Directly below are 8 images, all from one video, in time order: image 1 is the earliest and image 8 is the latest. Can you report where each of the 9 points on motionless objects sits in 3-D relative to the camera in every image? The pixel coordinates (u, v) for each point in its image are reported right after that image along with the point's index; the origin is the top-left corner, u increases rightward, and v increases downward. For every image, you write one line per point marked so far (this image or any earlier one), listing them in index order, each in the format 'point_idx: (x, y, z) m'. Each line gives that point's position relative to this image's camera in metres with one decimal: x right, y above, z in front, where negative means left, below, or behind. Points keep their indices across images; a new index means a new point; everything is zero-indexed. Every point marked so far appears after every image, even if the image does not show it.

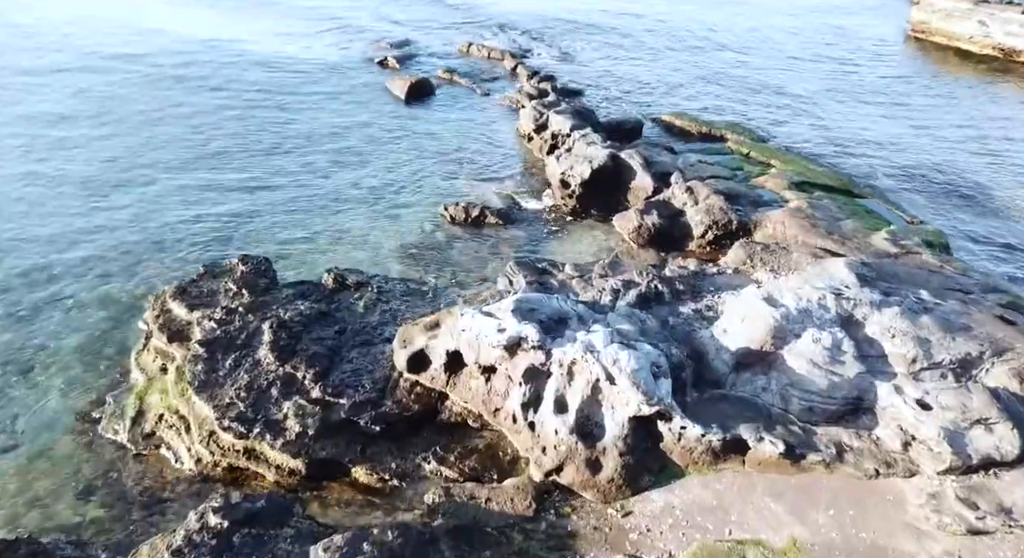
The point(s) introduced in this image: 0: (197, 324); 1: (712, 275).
0: (-6.3, -0.9, +15.9) m
1: (+4.6, +0.1, +17.9) m
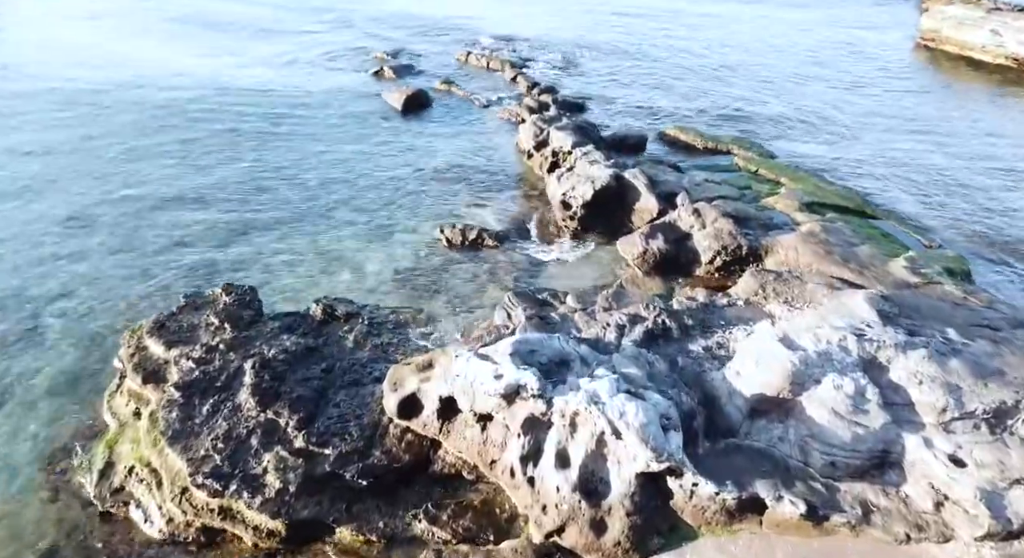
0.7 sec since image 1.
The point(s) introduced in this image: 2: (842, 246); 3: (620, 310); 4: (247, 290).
0: (-6.4, -1.6, +14.9) m
1: (+4.5, -0.6, +16.9) m
2: (+8.1, +0.8, +19.4) m
3: (+2.2, -0.7, +16.2) m
4: (-6.0, -0.2, +17.9) m
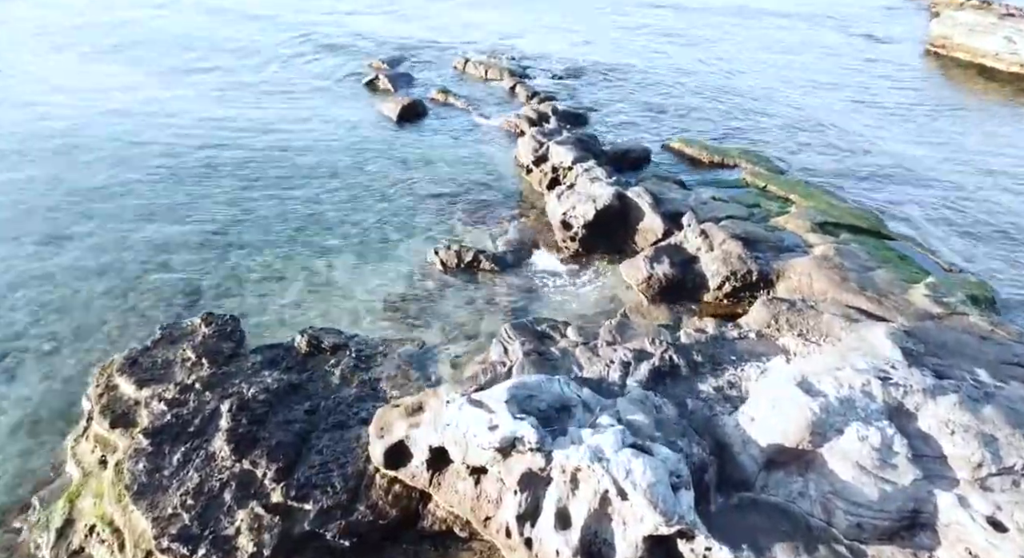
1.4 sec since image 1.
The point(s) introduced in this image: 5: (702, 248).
0: (-6.4, -2.2, +13.8) m
1: (+4.5, -1.2, +15.9) m
2: (+8.0, +0.2, +18.3) m
3: (+2.2, -1.3, +15.2) m
4: (-6.0, -0.9, +16.9) m
5: (+4.7, +0.8, +19.7) m
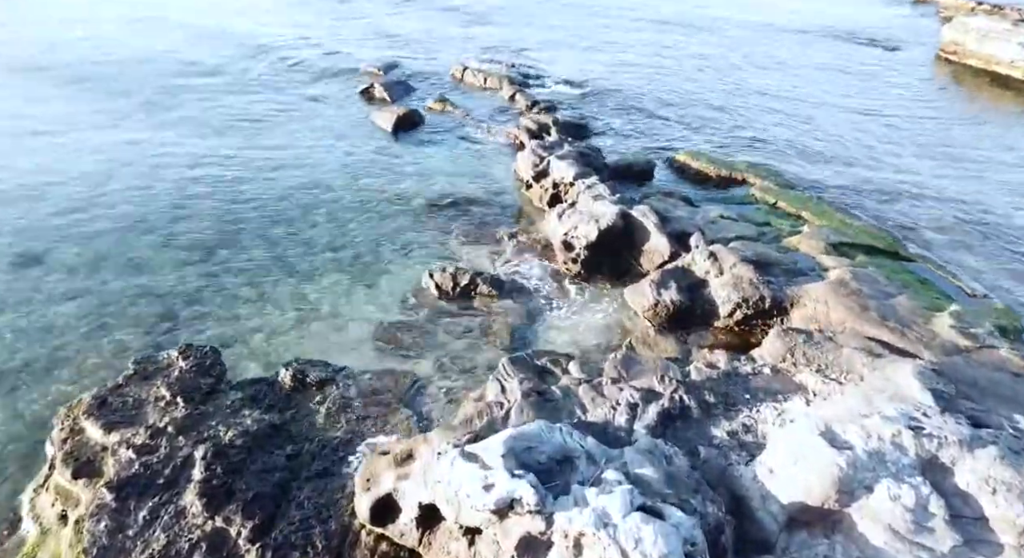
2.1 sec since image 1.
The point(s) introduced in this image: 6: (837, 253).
0: (-6.5, -2.8, +12.8) m
1: (+4.4, -1.8, +14.8) m
2: (+8.0, -0.4, +17.3) m
3: (+2.1, -1.9, +14.1) m
4: (-6.1, -1.5, +15.8) m
5: (+4.7, +0.2, +18.6) m
6: (+8.2, +0.7, +20.0) m
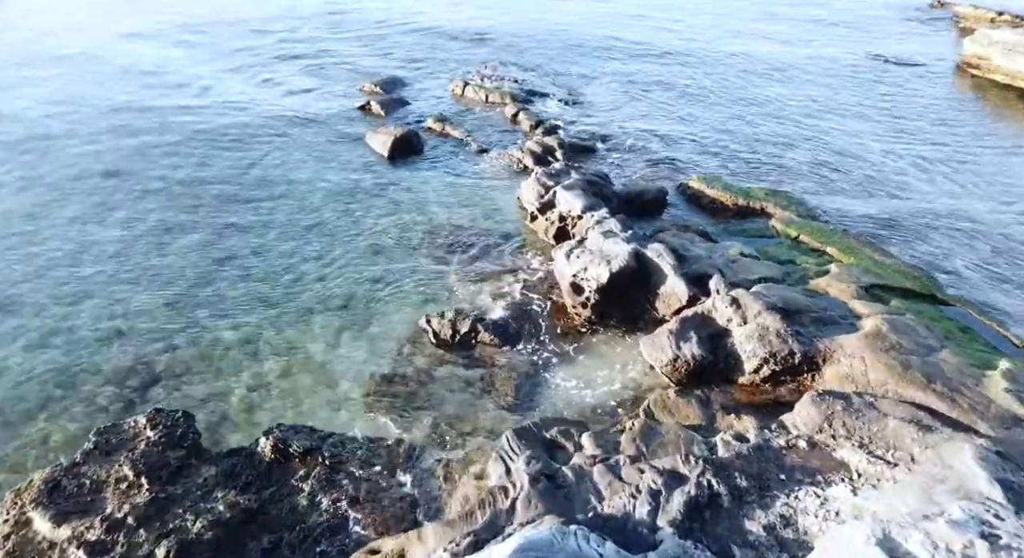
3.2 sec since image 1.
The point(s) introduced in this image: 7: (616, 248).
0: (-6.4, -3.9, +11.2) m
1: (+4.5, -2.9, +13.2) m
2: (+8.1, -1.5, +15.6) m
3: (+2.2, -2.9, +12.5) m
4: (-6.0, -2.5, +14.2) m
5: (+4.8, -0.9, +17.0) m
6: (+8.3, -0.4, +18.4) m
7: (+2.5, +0.8, +19.3) m
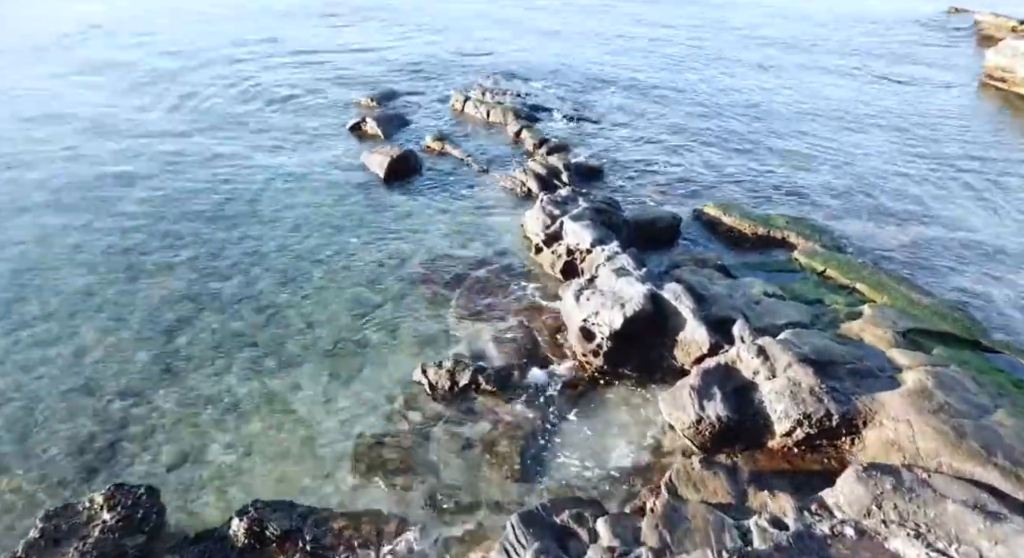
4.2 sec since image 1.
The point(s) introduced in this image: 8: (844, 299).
0: (-6.3, -4.8, +9.5) m
1: (+4.6, -3.8, +11.5) m
2: (+8.2, -2.4, +14.0) m
3: (+2.3, -3.9, +10.9) m
4: (-5.9, -3.5, +12.6) m
5: (+4.9, -1.9, +15.4) m
6: (+8.4, -1.4, +16.7) m
7: (+2.6, -0.2, +17.6) m
8: (+8.0, -0.5, +19.0) m
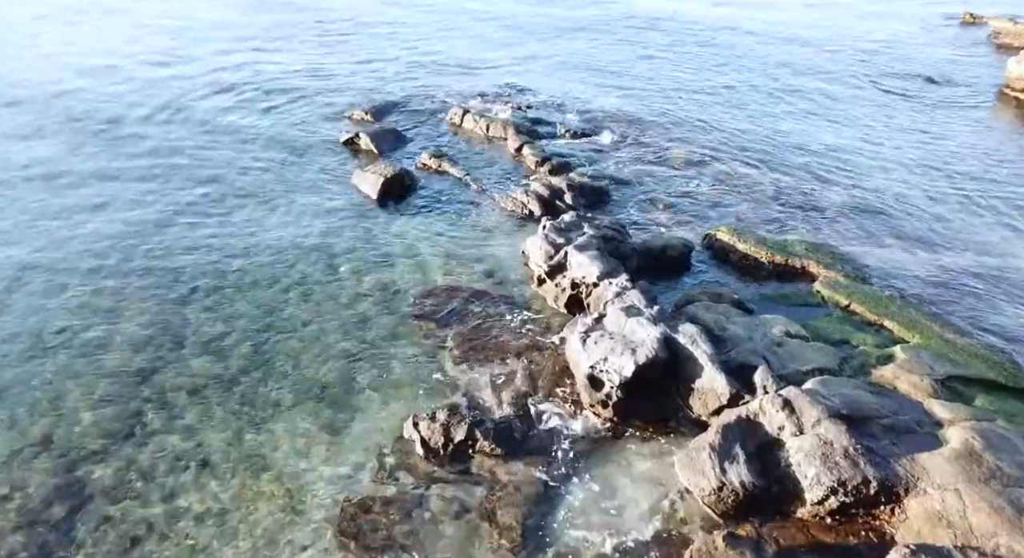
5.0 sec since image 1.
0: (-6.3, -5.7, +8.1) m
1: (+4.6, -4.6, +10.0) m
2: (+8.2, -3.2, +12.5) m
3: (+2.3, -4.7, +9.4) m
4: (-5.9, -4.4, +11.1) m
5: (+4.9, -2.7, +13.9) m
6: (+8.4, -2.2, +15.2) m
7: (+2.6, -1.1, +16.1) m
8: (+8.0, -1.3, +17.5) m
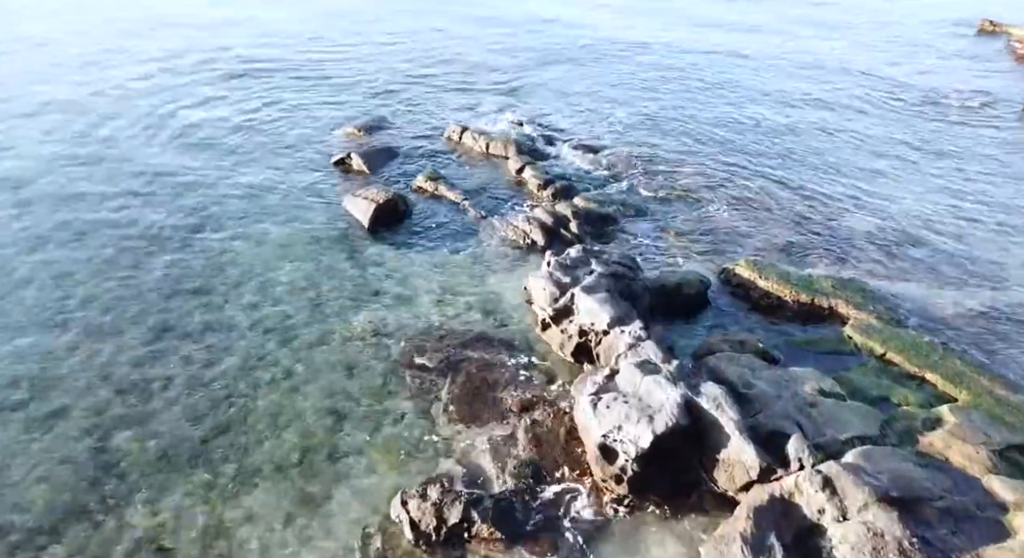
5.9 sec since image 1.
0: (-6.3, -6.7, +6.3) m
1: (+4.6, -5.6, +8.2) m
2: (+8.2, -4.2, +10.7) m
3: (+2.3, -5.7, +7.6) m
4: (-5.9, -5.4, +9.3) m
5: (+4.9, -3.7, +12.1) m
6: (+8.4, -3.2, +13.4) m
7: (+2.7, -2.1, +14.3) m
8: (+8.0, -2.3, +15.7) m
